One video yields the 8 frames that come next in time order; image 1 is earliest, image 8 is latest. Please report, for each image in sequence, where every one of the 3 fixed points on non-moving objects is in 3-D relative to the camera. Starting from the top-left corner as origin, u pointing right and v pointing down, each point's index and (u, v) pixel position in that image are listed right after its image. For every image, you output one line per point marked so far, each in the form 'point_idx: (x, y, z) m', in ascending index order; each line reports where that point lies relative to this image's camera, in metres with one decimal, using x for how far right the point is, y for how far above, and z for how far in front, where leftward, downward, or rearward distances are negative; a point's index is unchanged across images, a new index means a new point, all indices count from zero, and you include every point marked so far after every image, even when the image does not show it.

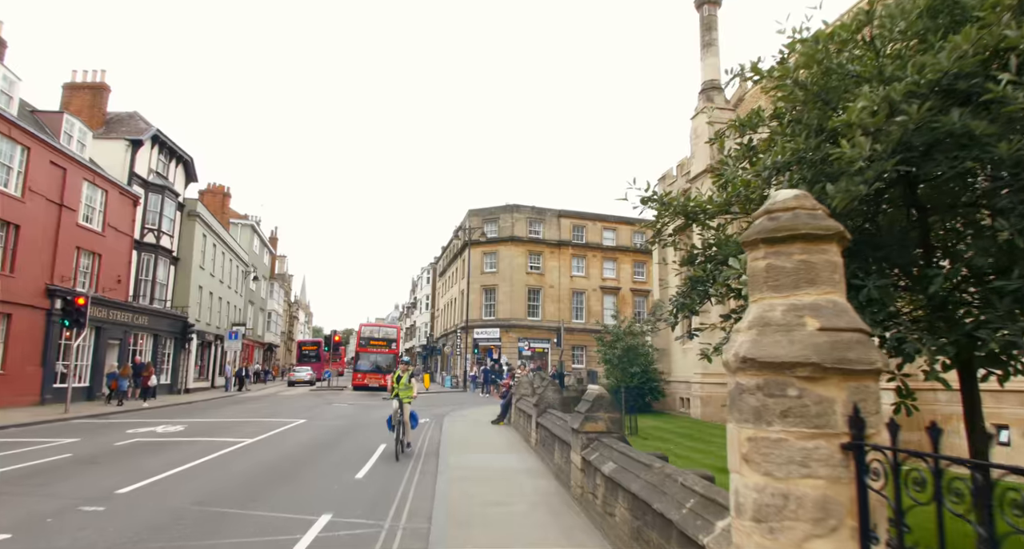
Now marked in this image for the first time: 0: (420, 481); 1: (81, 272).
0: (-1.4, -3.1, +8.1) m
1: (-15.3, +0.1, +18.8) m
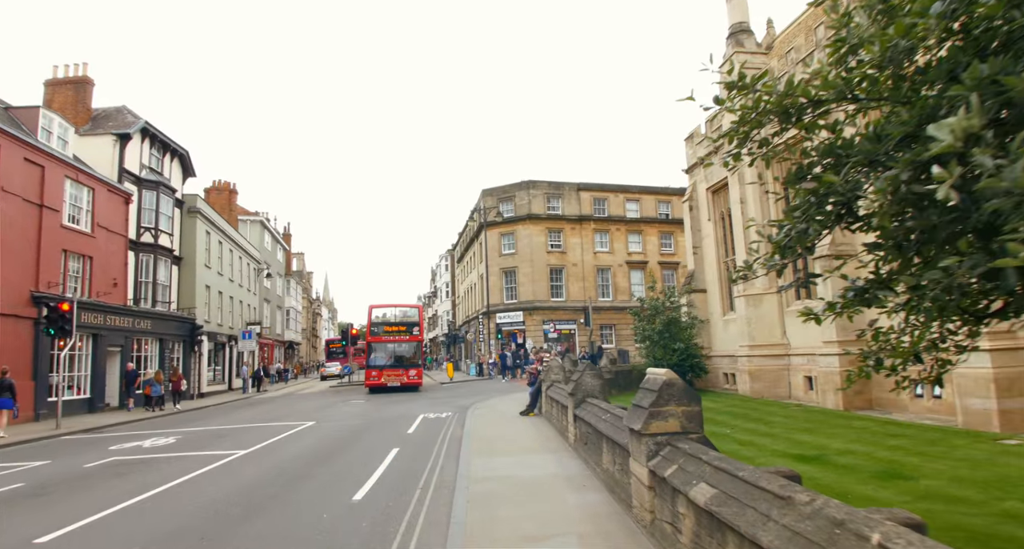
0: (-0.9, -2.7, +6.4) m
1: (-14.7, 0.0, +17.6) m
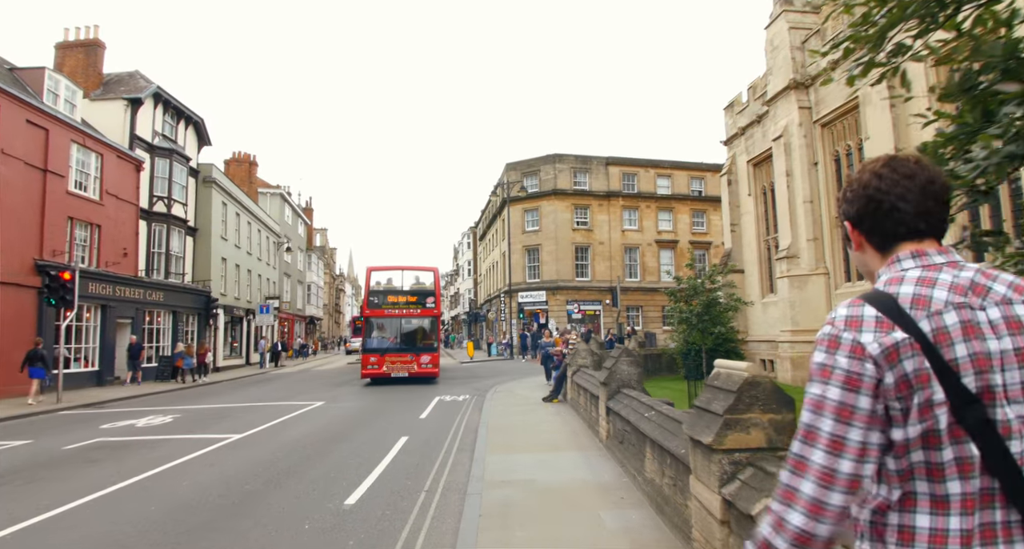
0: (-0.7, -2.3, +5.4) m
1: (-13.9, +1.0, +17.0) m
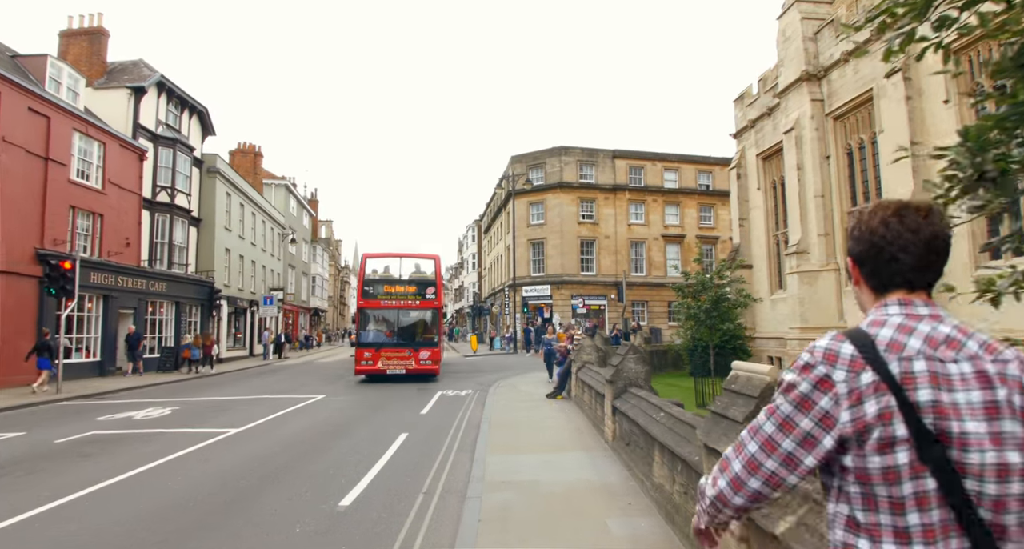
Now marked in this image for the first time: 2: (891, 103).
0: (-0.7, -2.2, +5.2) m
1: (-13.8, +1.3, +16.9) m
2: (+9.8, +4.5, +13.9) m
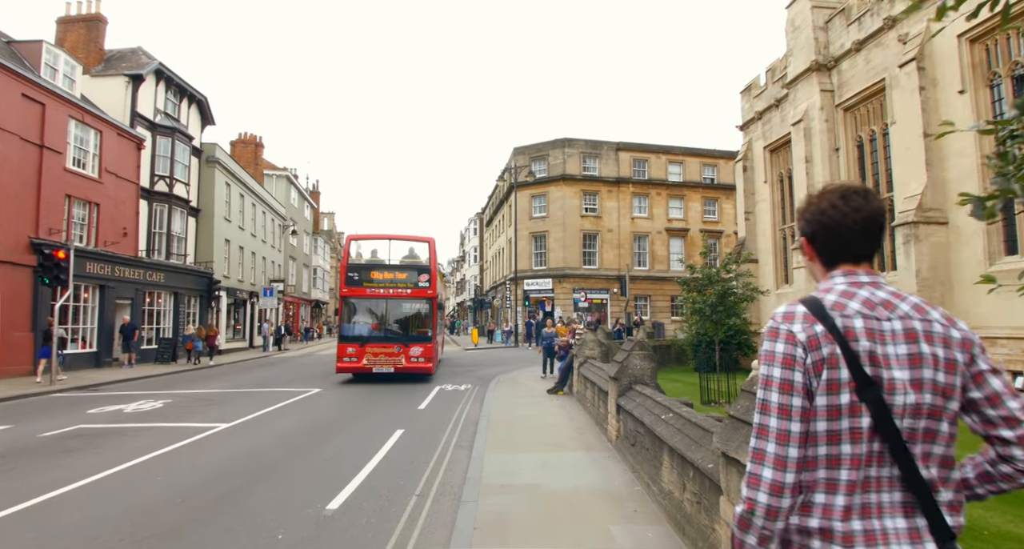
0: (-0.7, -2.2, +5.0) m
1: (-13.7, +1.6, +16.6) m
2: (+9.9, +4.6, +13.5) m
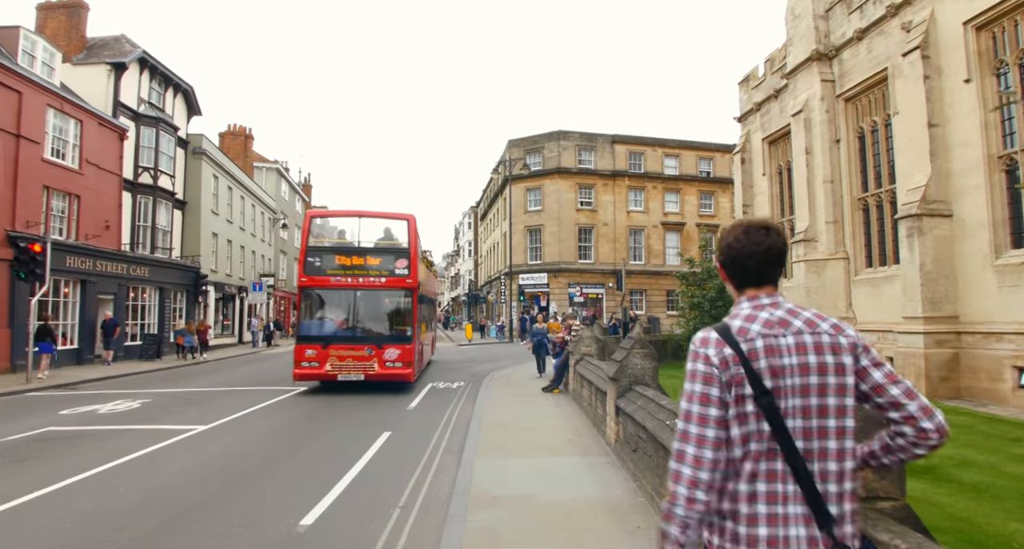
0: (-0.8, -2.1, +4.6) m
1: (-13.9, +1.8, +16.1) m
2: (+9.7, +4.7, +13.2) m
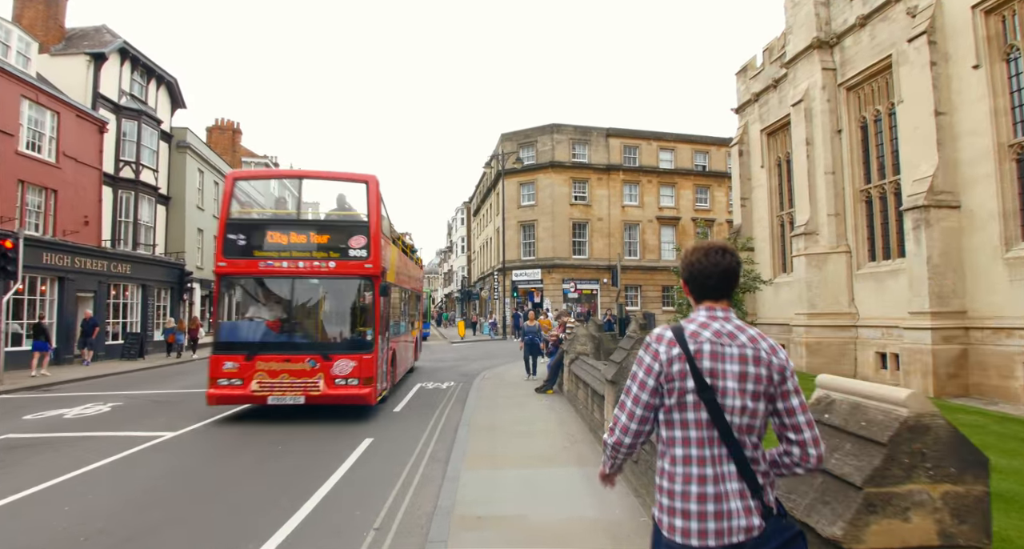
0: (-0.9, -2.1, +4.1) m
1: (-14.1, +1.9, +15.5) m
2: (+9.5, +4.9, +12.7) m
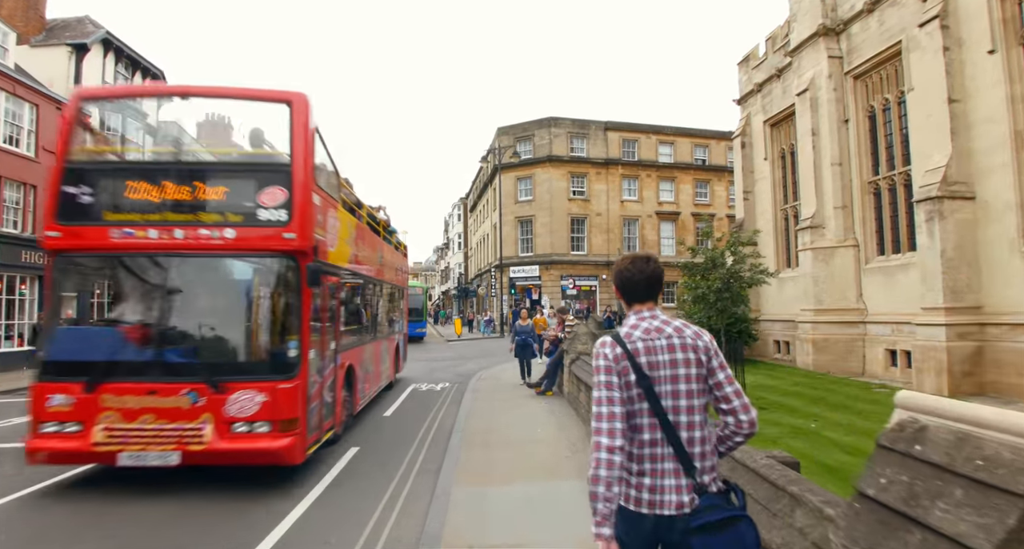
0: (-0.9, -2.0, +3.6) m
1: (-14.2, +1.9, +14.9) m
2: (+9.4, +5.0, +12.2) m
